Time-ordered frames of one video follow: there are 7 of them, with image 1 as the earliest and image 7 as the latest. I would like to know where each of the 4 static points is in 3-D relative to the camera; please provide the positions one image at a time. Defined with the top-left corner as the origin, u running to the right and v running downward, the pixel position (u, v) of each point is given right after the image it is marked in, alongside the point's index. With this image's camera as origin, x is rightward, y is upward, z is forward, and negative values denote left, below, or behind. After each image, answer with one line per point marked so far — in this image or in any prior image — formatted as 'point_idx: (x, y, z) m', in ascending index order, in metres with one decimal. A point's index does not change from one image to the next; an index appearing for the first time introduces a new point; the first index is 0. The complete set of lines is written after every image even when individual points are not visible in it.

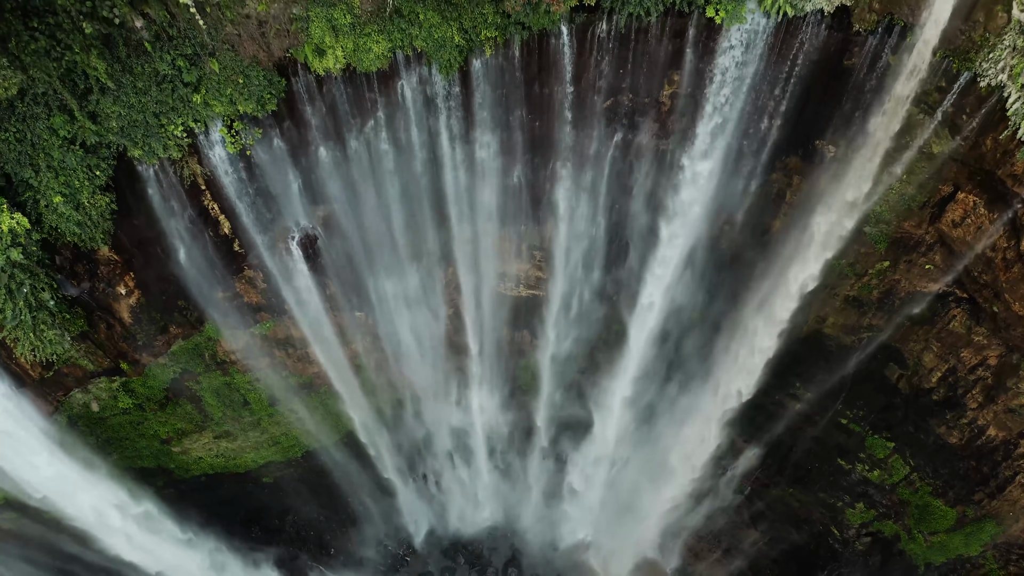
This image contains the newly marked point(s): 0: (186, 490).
0: (-8.5, -5.4, +15.6) m
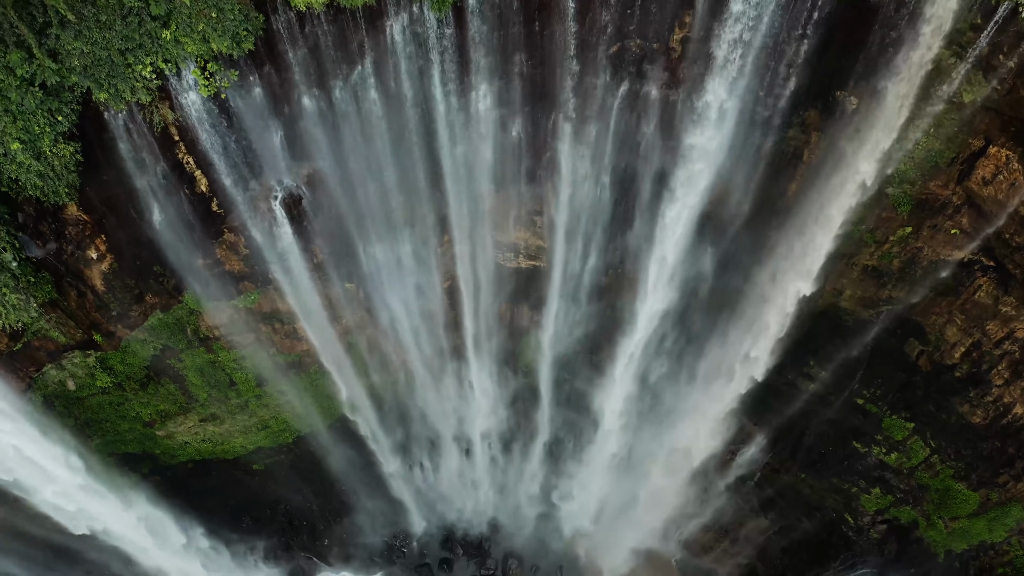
0: (-8.5, -4.8, +14.9) m
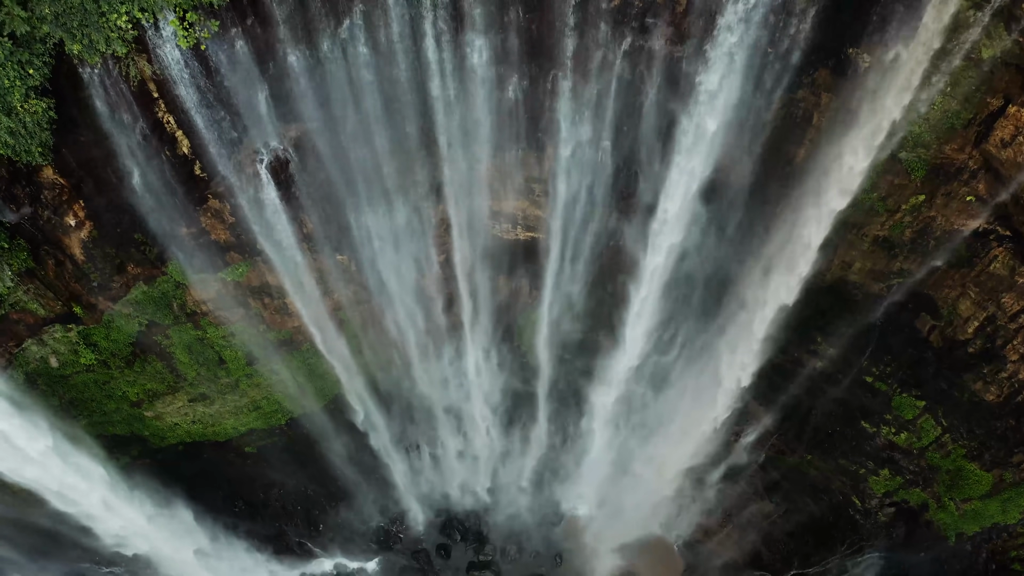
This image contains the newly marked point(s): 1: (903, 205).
0: (-8.6, -4.2, +14.5) m
1: (+7.1, +1.5, +10.7) m
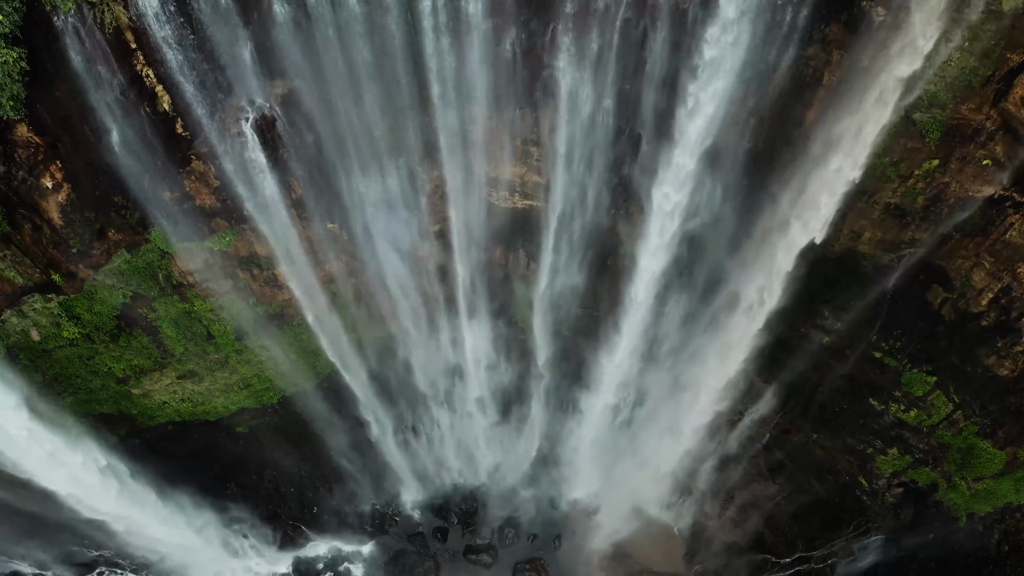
0: (-8.6, -3.6, +14.1) m
1: (+7.1, +2.1, +10.2) m
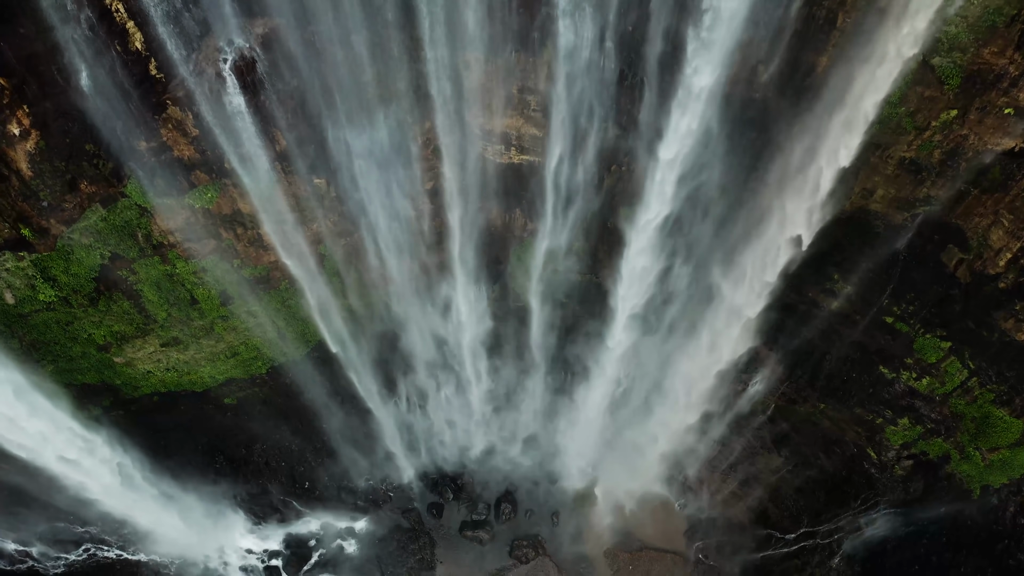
0: (-8.7, -2.9, +13.6) m
1: (+7.0, +2.8, +9.7) m
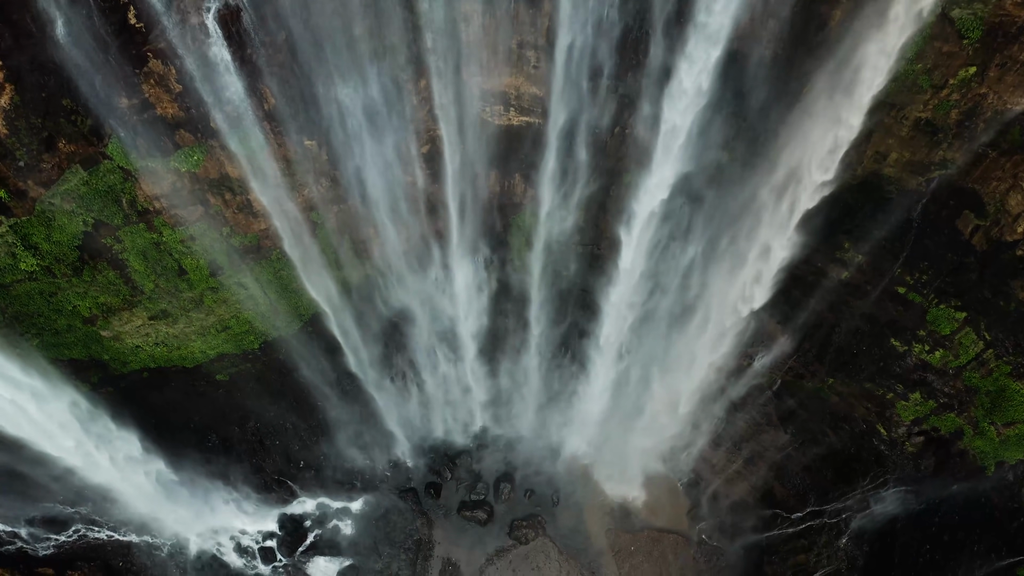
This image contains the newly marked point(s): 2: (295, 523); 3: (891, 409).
0: (-8.7, -2.3, +13.2) m
1: (+7.0, +3.4, +9.2) m
2: (-5.2, -5.6, +14.1) m
3: (+7.9, -2.4, +12.1) m
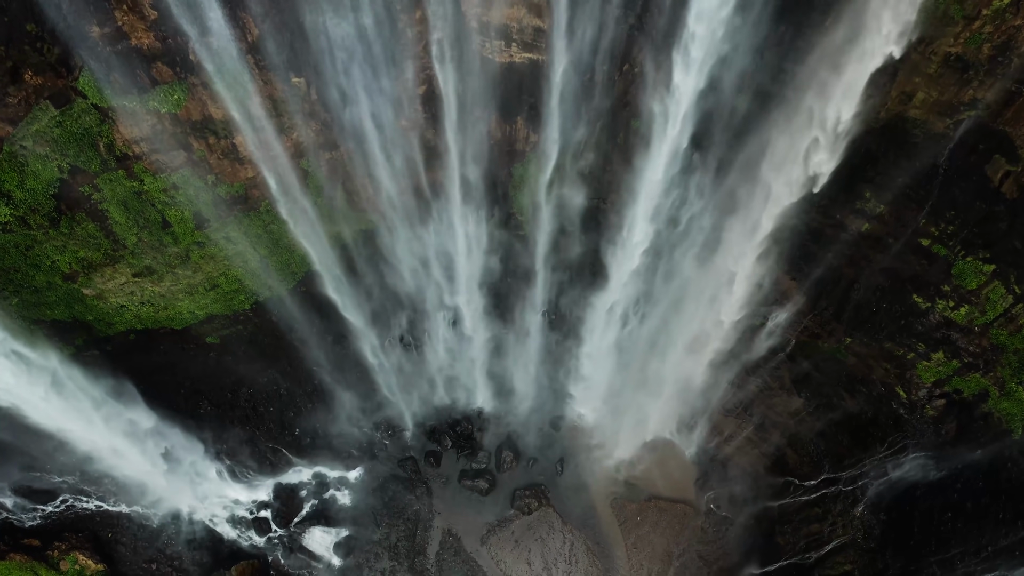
0: (-8.6, -1.4, +12.7) m
1: (+7.0, +4.3, +8.5) m
2: (-5.1, -4.7, +13.6) m
3: (+7.9, -1.5, +11.5) m
